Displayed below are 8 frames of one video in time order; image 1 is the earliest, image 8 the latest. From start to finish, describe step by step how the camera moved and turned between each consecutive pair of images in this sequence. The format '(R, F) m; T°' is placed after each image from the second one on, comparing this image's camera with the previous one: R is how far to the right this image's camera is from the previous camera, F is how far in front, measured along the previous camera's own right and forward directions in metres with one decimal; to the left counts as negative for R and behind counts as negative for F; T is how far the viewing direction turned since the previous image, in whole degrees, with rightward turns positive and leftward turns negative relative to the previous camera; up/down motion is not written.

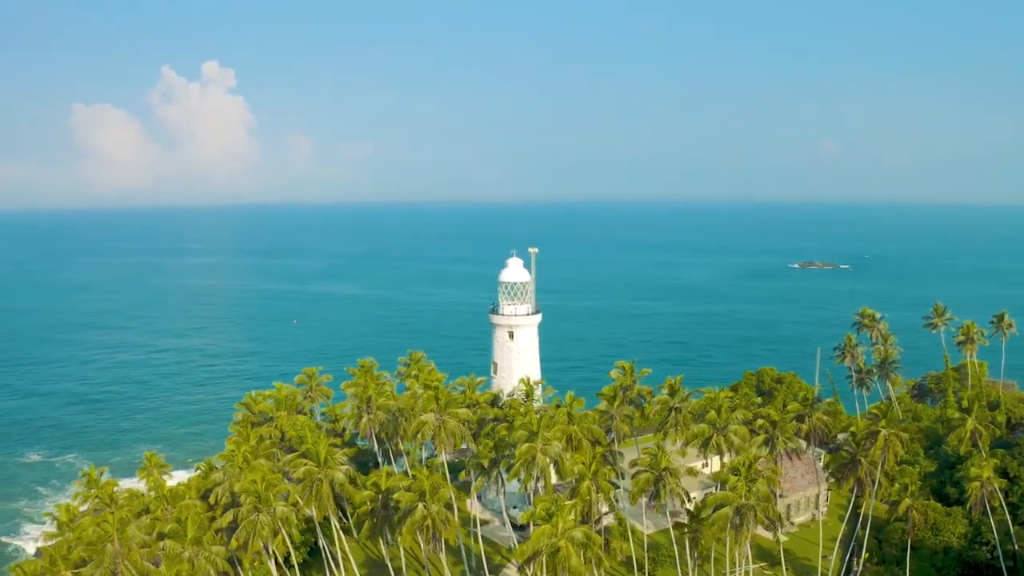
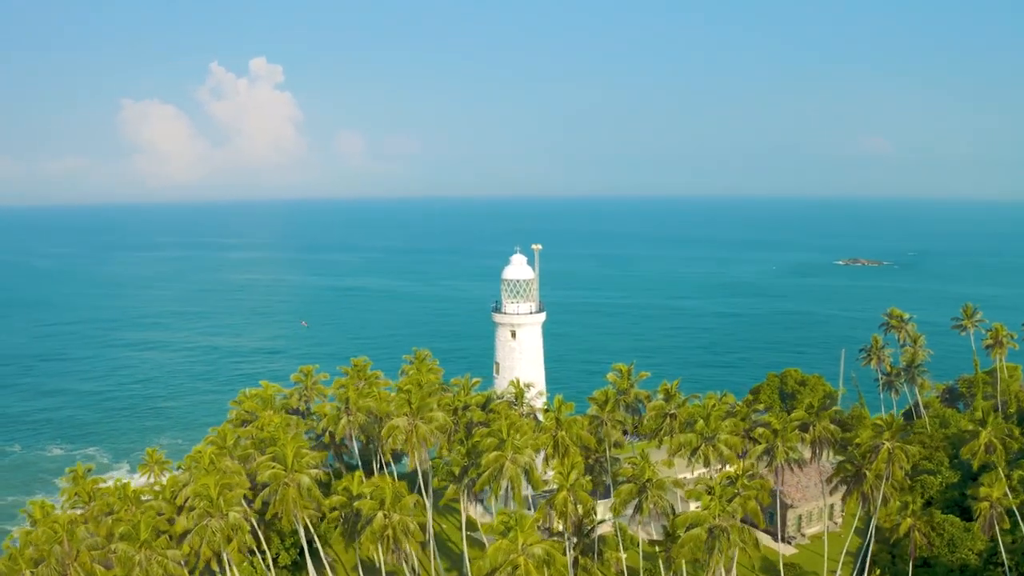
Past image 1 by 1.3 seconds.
(+2.2, +1.6) m; -3°
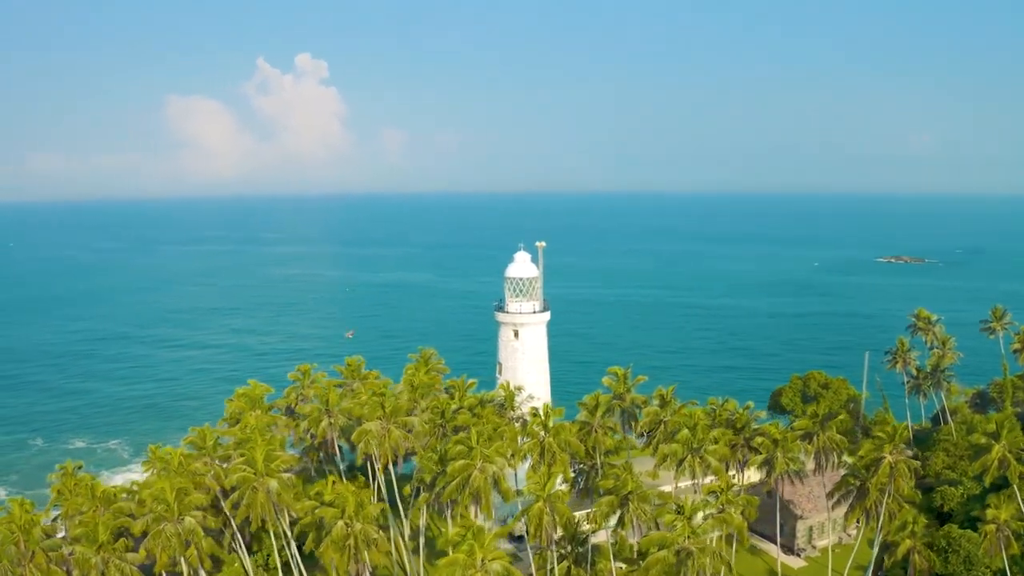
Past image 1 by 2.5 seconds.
(+2.0, +1.4) m; -3°
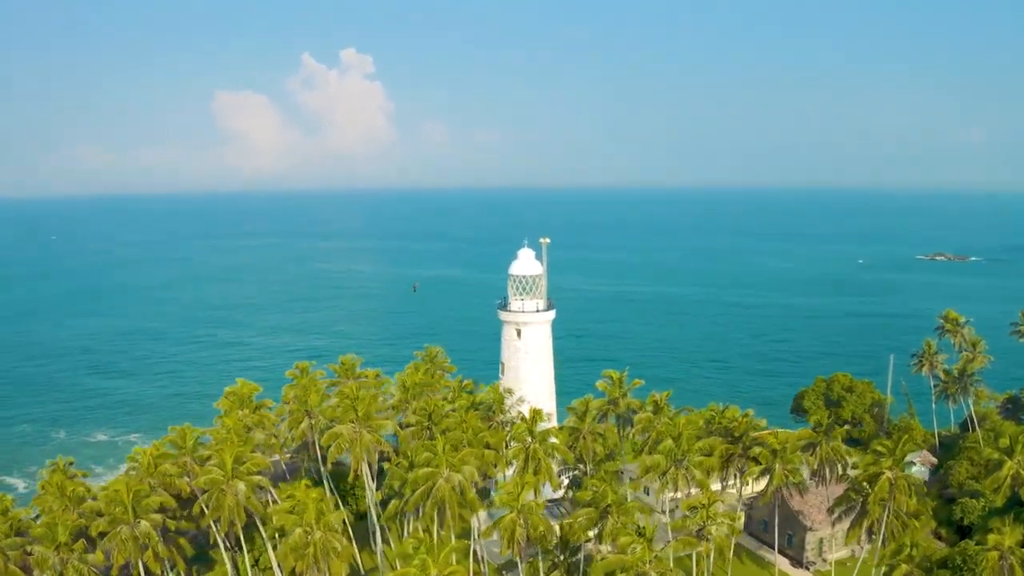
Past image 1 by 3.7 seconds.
(+1.9, +1.3) m; -3°
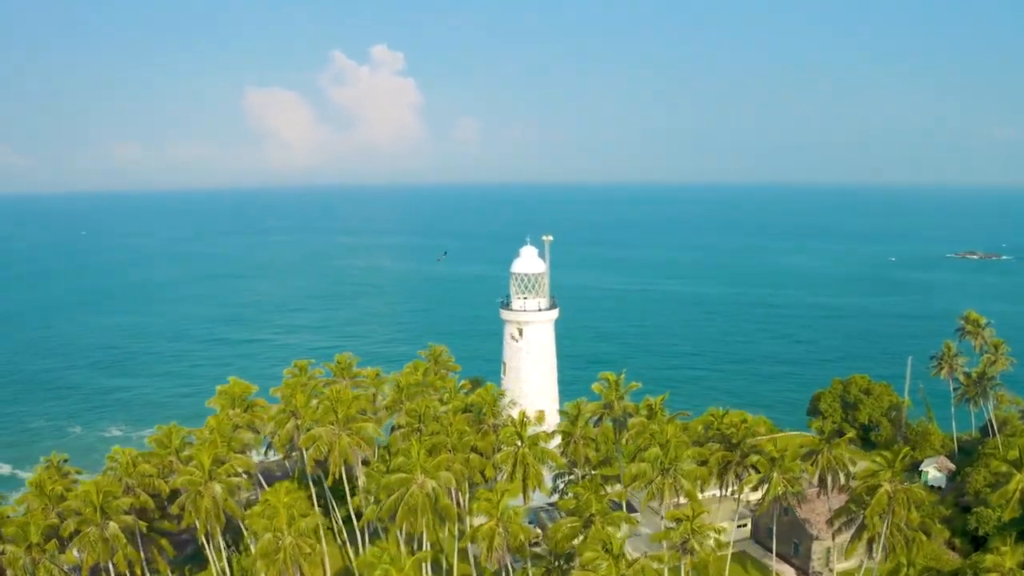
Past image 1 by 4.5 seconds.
(+1.3, +0.9) m; -2°
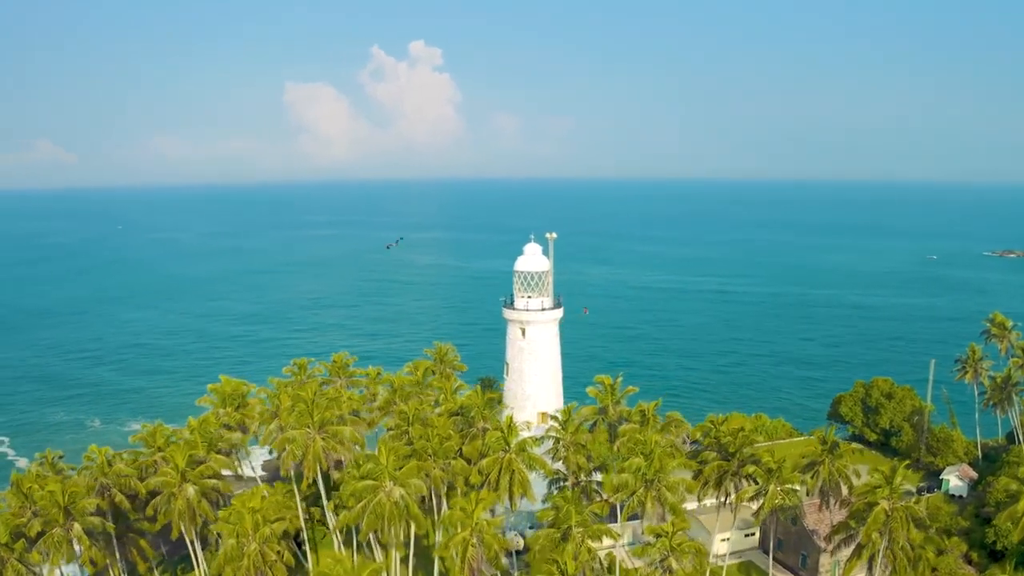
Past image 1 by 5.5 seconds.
(+1.5, +1.0) m; -2°
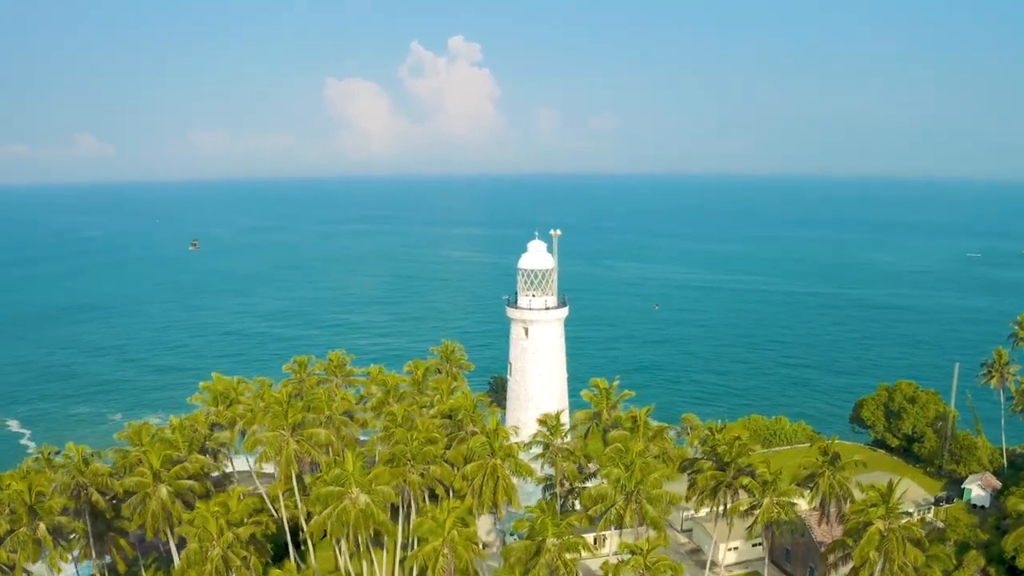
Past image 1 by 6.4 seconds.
(+1.5, +1.0) m; -2°
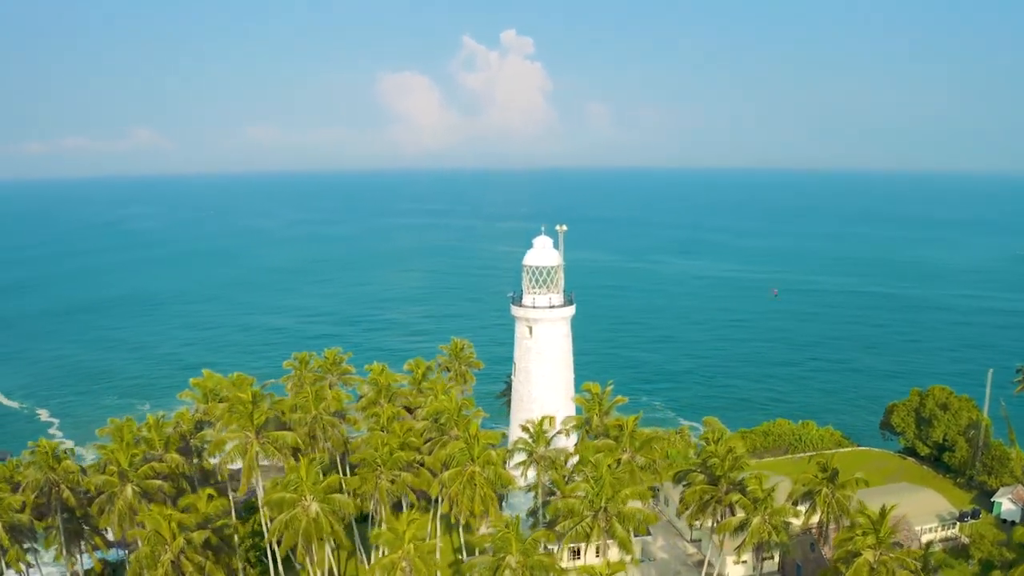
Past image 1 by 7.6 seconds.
(+2.0, +1.3) m; -3°
